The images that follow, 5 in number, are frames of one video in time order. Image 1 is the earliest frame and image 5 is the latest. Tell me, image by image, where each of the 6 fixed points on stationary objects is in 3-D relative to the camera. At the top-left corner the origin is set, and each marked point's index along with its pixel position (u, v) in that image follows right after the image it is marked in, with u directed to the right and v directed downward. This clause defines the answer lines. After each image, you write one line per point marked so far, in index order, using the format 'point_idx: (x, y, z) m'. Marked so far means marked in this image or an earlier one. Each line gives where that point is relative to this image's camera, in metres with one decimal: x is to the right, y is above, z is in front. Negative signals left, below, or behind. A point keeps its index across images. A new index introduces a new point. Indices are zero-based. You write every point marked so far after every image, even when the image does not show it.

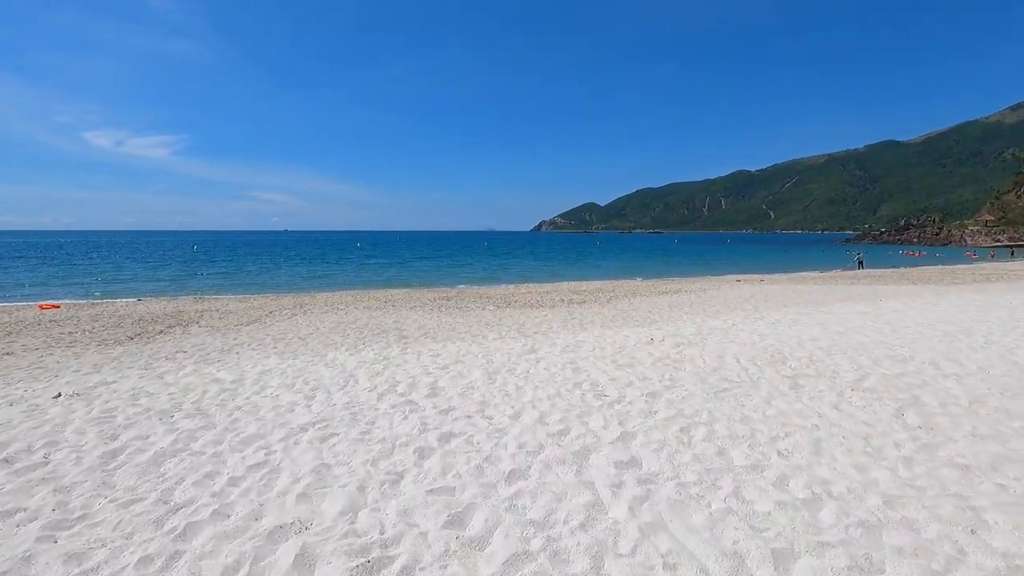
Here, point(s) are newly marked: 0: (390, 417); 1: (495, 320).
0: (-1.0, -1.1, +4.6) m
1: (-0.4, -0.8, +12.7) m
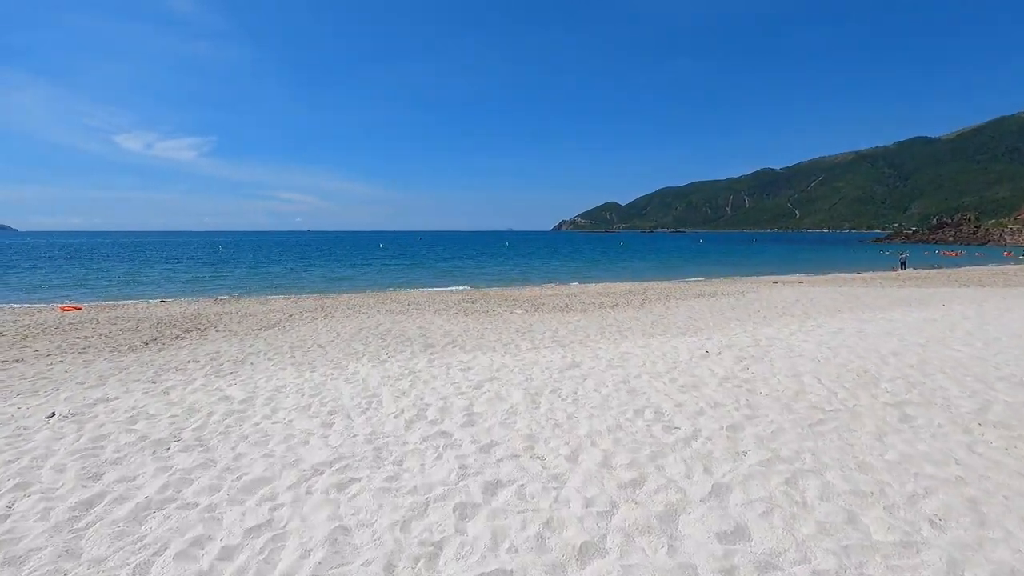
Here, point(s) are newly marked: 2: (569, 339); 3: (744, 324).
0: (-0.6, -1.2, +3.8) m
1: (+0.3, -0.9, +11.9) m
2: (+1.1, -0.9, +9.9) m
3: (+4.8, -0.7, +11.1) m
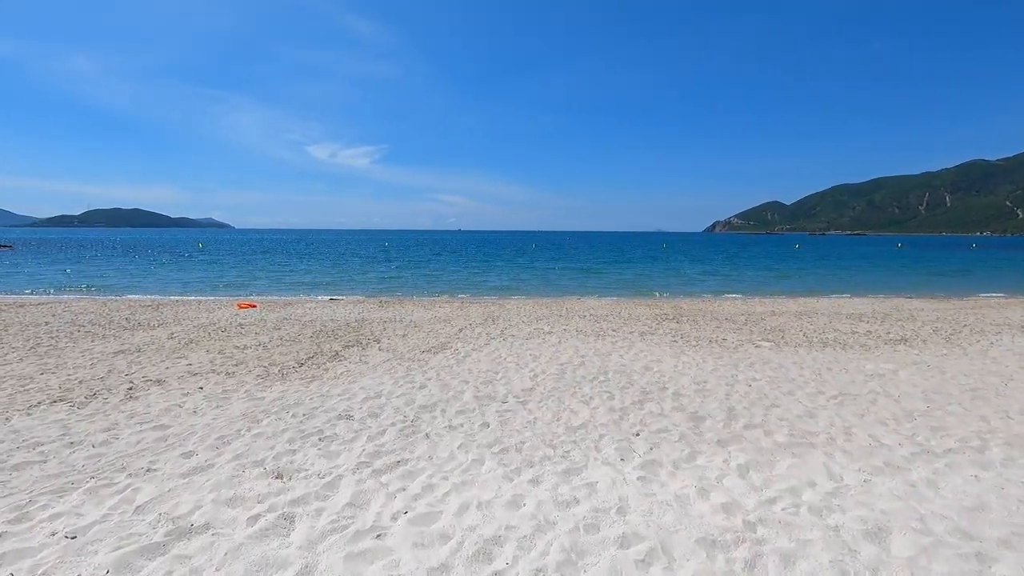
0: (+1.3, -1.6, 0.0) m
1: (+4.3, -1.3, +7.5) m
2: (+4.5, -1.4, +5.3) m
3: (+8.4, -1.3, +5.5) m
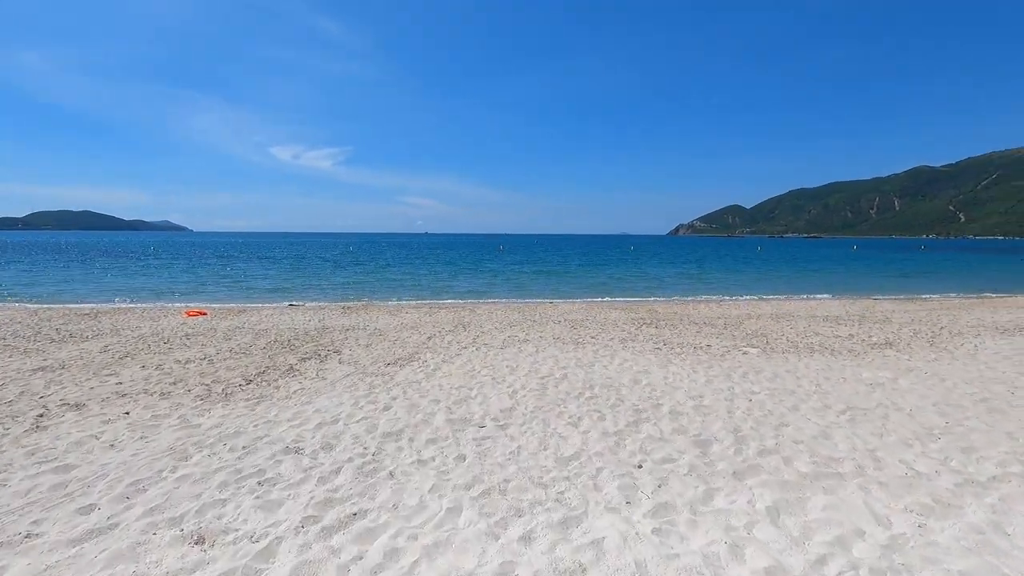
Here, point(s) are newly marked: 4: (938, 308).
0: (+1.4, -1.6, -0.8) m
1: (+4.0, -1.4, +7.0) m
2: (+4.3, -1.4, +4.8) m
3: (+8.2, -1.4, +5.2) m
4: (+14.8, -0.7, +18.6) m
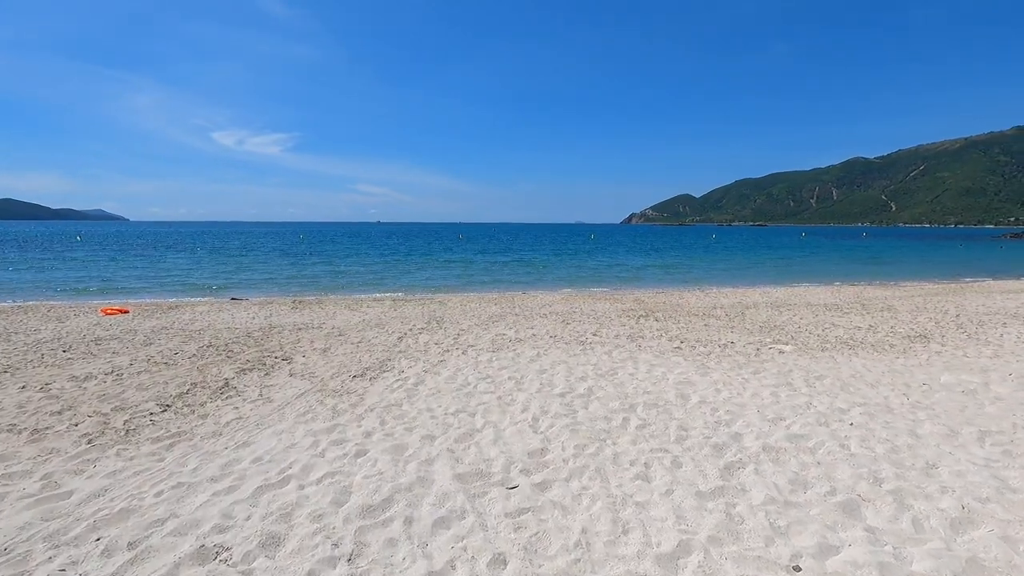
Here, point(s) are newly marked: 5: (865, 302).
0: (+2.2, -1.7, -2.5) m
1: (+4.2, -1.2, +5.4) m
2: (+4.7, -1.3, +3.3) m
3: (+8.5, -1.2, +4.0) m
4: (+14.0, -0.2, +17.9) m
5: (+10.6, -0.4, +15.9) m
